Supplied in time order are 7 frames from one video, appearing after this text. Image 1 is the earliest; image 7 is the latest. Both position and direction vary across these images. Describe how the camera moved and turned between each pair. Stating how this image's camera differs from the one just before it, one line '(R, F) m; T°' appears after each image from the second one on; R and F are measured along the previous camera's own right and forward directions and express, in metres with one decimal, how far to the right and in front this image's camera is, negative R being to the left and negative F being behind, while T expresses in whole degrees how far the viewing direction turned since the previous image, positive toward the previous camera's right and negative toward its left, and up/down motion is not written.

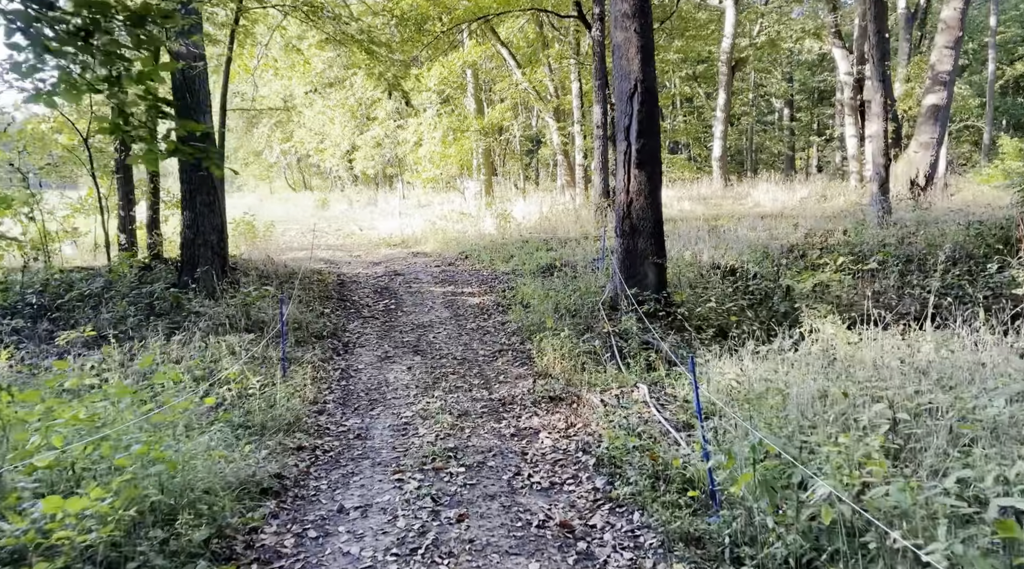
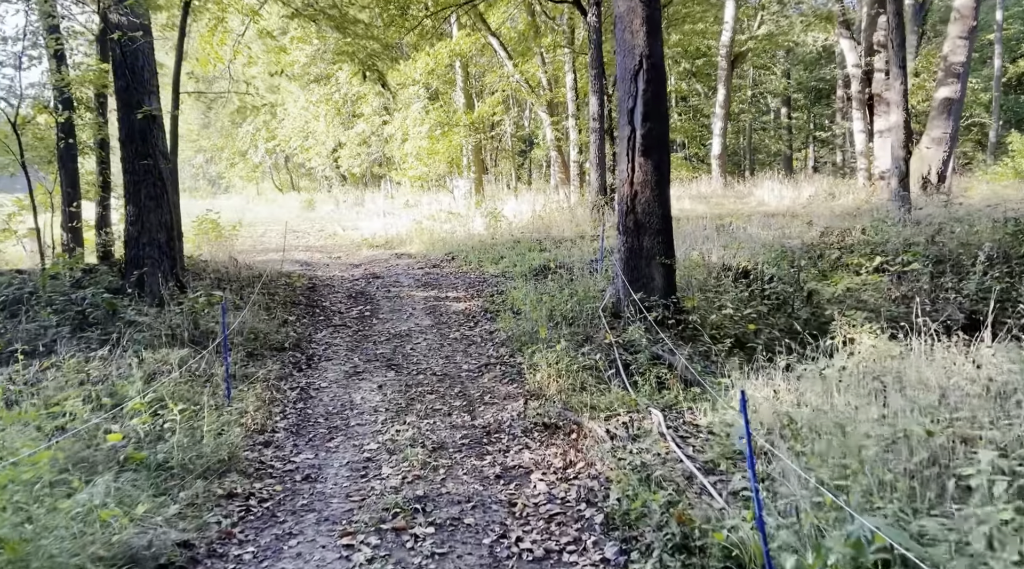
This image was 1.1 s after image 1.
(+0.1, +1.4) m; 0°
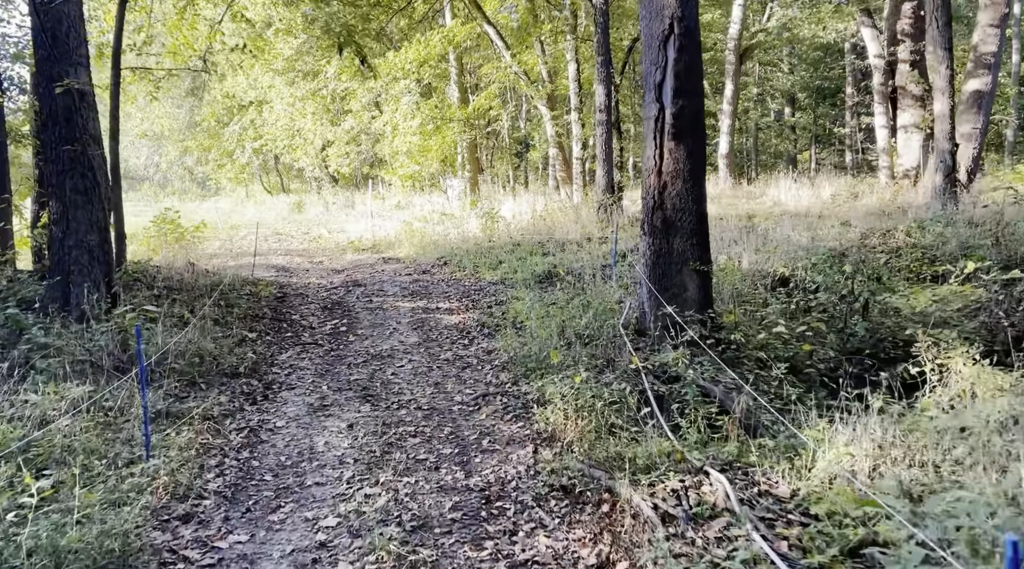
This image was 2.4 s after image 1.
(-0.1, +1.8) m; 0°
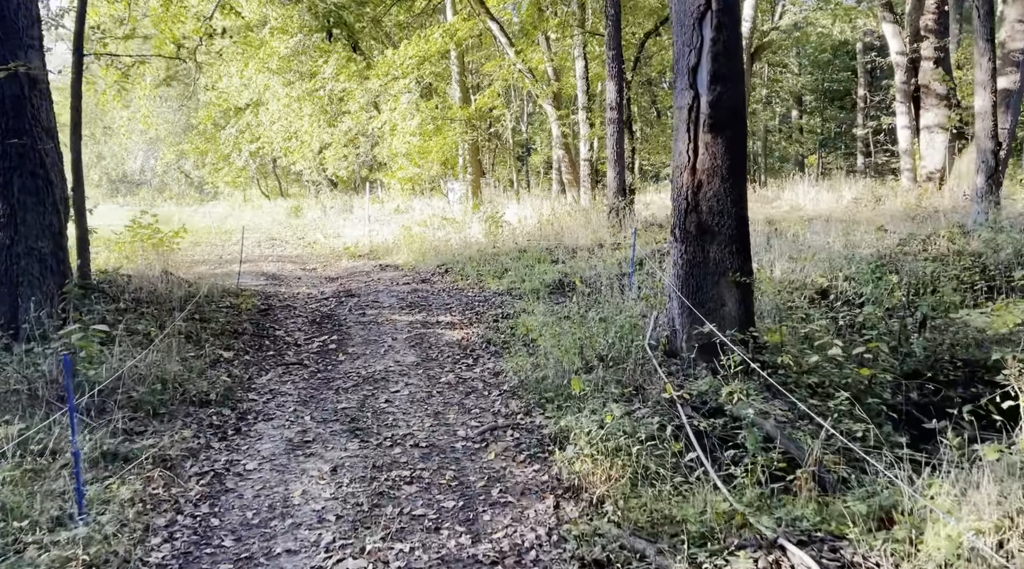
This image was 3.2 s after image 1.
(-0.1, +1.1) m; 0°
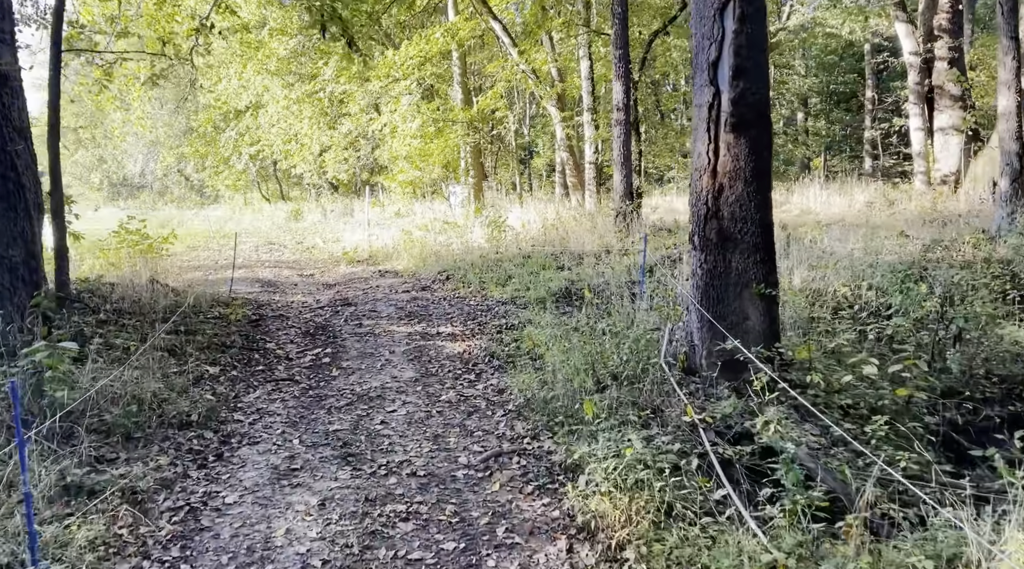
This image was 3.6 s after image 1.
(0.0, +0.6) m; 0°
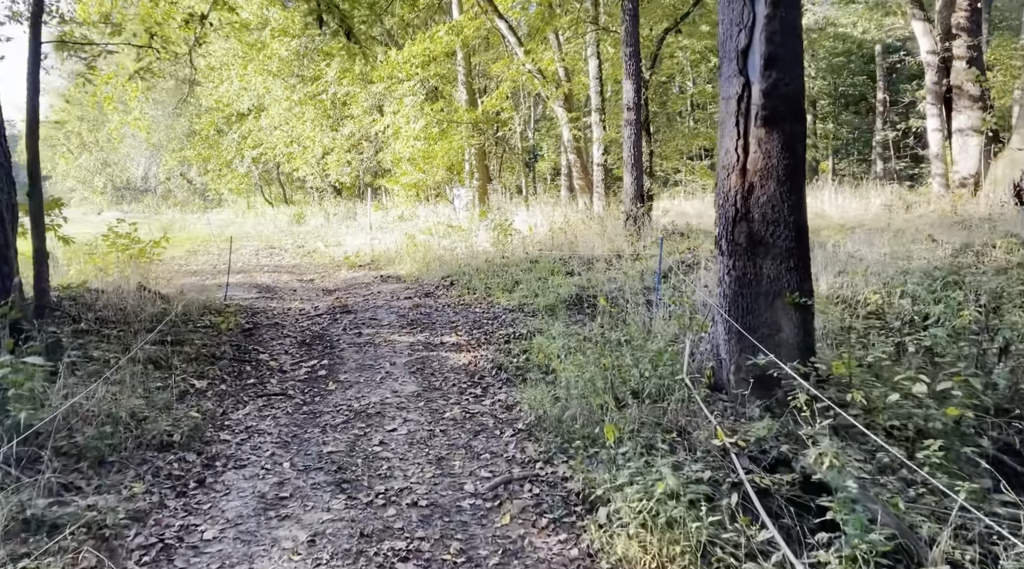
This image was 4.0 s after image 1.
(0.0, +0.6) m; 0°
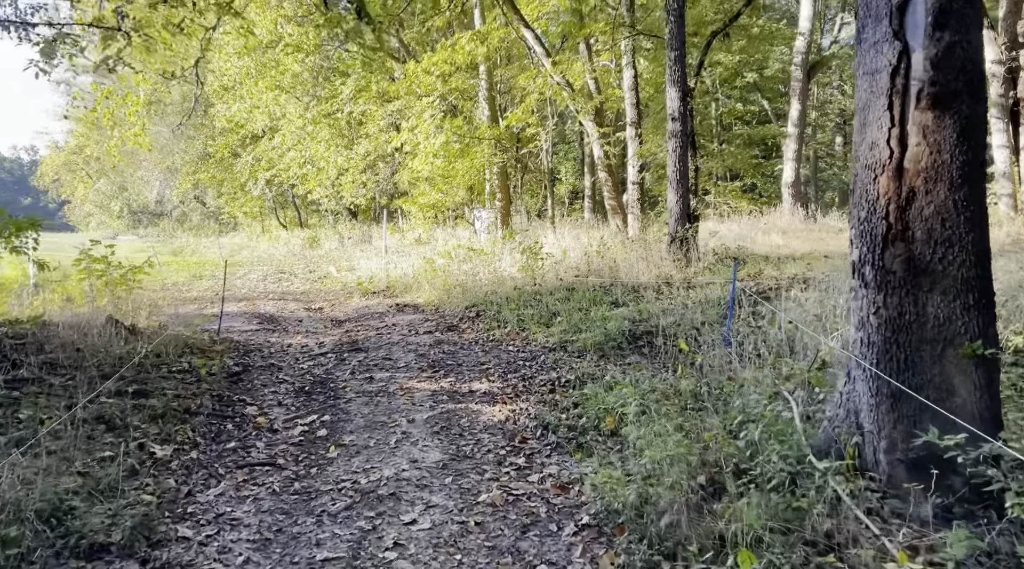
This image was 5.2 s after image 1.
(-0.3, +1.8) m; -1°
